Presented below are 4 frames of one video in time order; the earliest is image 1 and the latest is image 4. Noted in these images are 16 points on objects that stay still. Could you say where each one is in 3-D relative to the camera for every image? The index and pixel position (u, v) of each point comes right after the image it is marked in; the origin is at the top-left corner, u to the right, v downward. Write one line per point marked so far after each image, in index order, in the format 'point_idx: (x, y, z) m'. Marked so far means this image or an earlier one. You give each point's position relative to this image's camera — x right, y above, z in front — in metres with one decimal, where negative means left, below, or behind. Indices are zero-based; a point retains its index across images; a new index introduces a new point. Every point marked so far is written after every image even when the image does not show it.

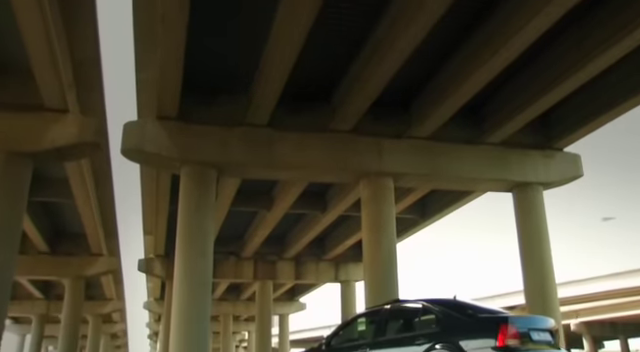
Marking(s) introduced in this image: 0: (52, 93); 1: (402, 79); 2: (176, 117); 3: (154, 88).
0: (-6.0, +1.9, +14.1) m
1: (+2.0, +2.3, +15.1) m
2: (-3.4, +1.4, +15.0) m
3: (-3.6, +1.9, +13.6) m
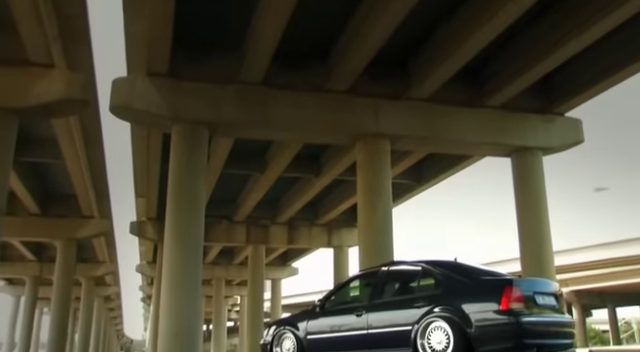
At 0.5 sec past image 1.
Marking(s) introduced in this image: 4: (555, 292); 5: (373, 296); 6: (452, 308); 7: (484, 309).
0: (-6.1, +2.8, +13.5) m
1: (+1.9, +3.2, +14.6) m
2: (-3.5, +2.4, +14.5) m
3: (-3.7, +2.8, +13.1) m
4: (+2.5, -1.2, +6.8) m
5: (+0.6, -1.4, +7.5) m
6: (+1.4, -1.4, +6.5) m
7: (+1.7, -1.4, +6.3) m
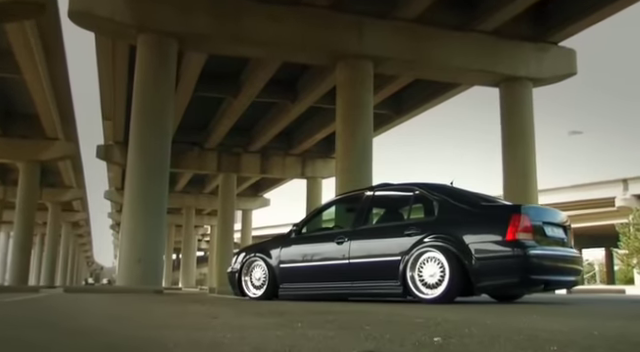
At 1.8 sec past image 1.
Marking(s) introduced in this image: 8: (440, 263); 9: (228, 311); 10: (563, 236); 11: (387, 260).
0: (-6.4, +4.6, +11.9) m
1: (+1.5, +4.8, +13.3) m
2: (-3.9, +4.2, +13.0) m
3: (-4.0, +4.4, +11.6) m
4: (+2.3, -0.5, +6.0) m
5: (+0.4, -0.5, +6.7) m
6: (+1.2, -0.6, +5.7) m
7: (+1.4, -0.6, +5.6) m
8: (+1.1, -0.8, +5.8) m
9: (-0.7, -1.1, +4.9) m
10: (+2.3, -0.6, +5.9) m
11: (+0.7, -0.8, +6.2) m
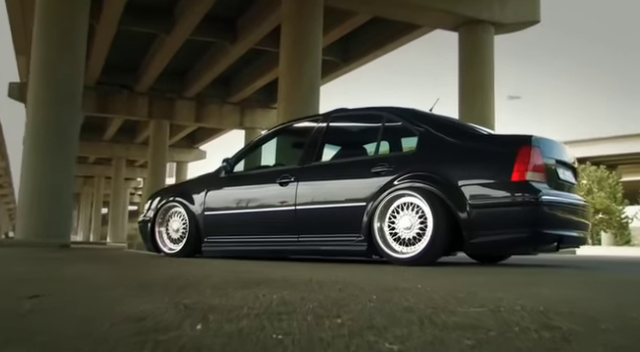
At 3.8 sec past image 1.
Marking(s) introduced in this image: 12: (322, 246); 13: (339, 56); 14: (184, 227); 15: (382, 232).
0: (-7.2, +5.7, +9.4) m
1: (+0.6, +5.8, +11.5) m
2: (-4.9, +5.3, +10.8) m
3: (-4.8, +5.5, +9.3) m
4: (+1.9, +0.1, +4.7) m
5: (-0.1, +0.1, +5.2) m
6: (+0.8, 0.0, +4.3) m
7: (+1.0, 0.0, +4.2) m
8: (+0.7, -0.3, +4.4) m
9: (-1.1, -0.5, +3.4) m
10: (+1.8, 0.0, +4.6) m
11: (+0.2, -0.2, +4.7) m
12: (0.0, -0.5, +4.9) m
13: (+0.7, +3.7, +19.2) m
14: (-1.2, -0.5, +5.7) m
15: (+0.4, -0.4, +4.6) m
